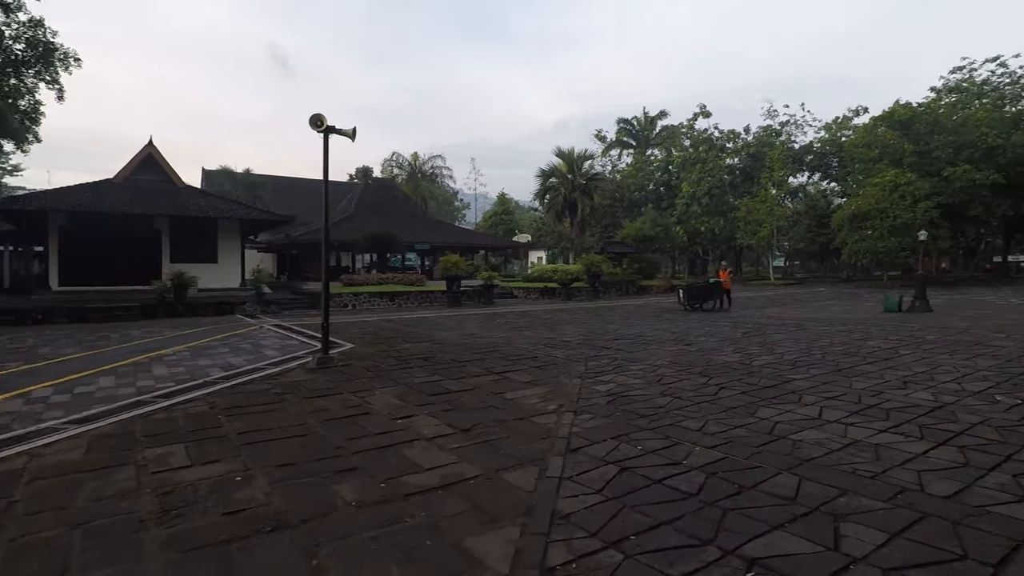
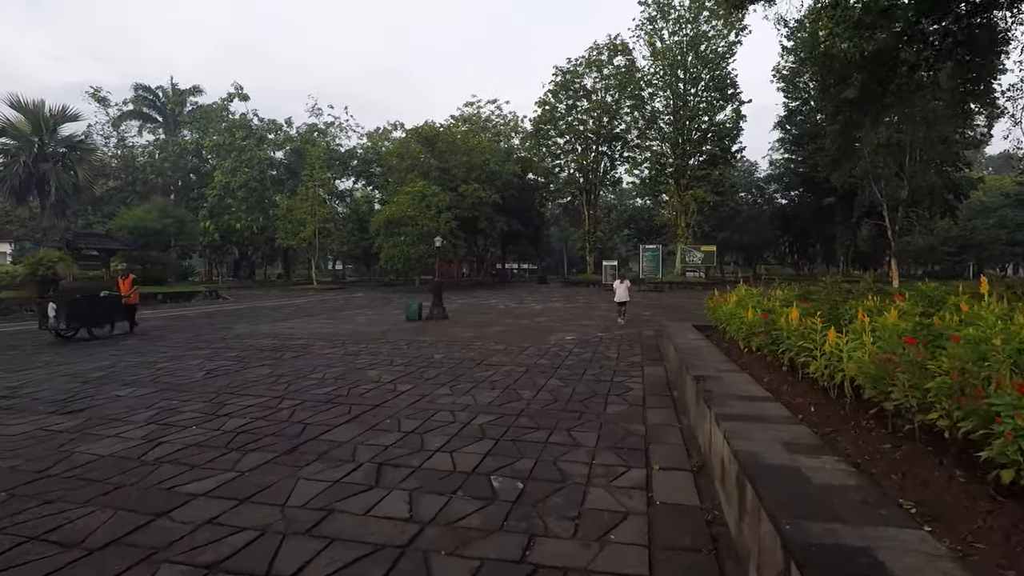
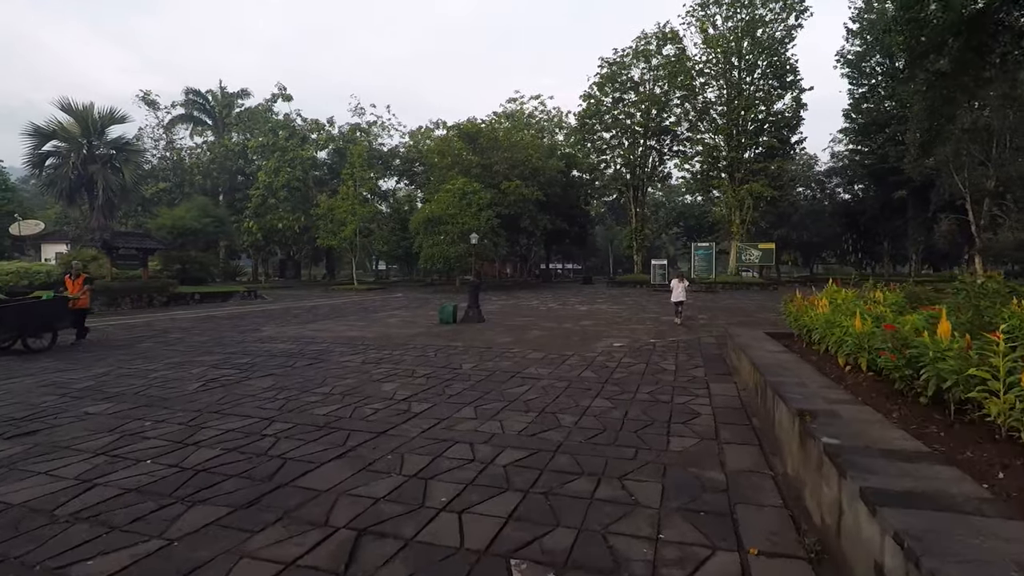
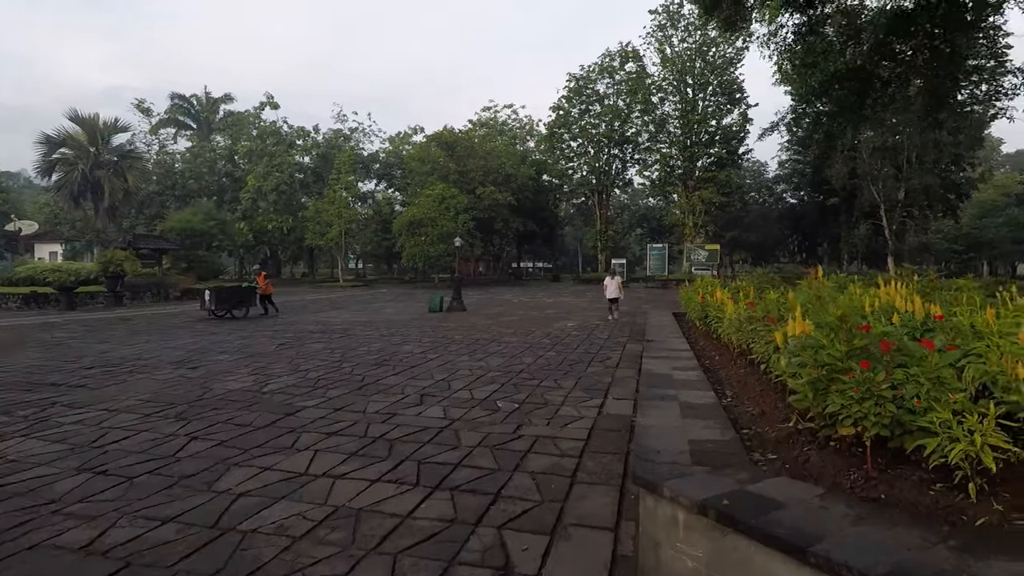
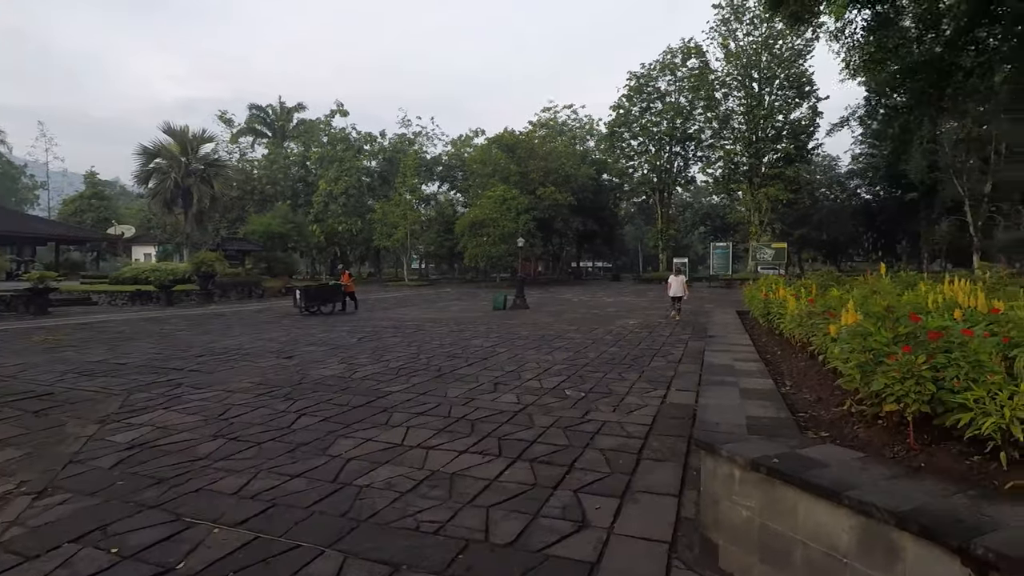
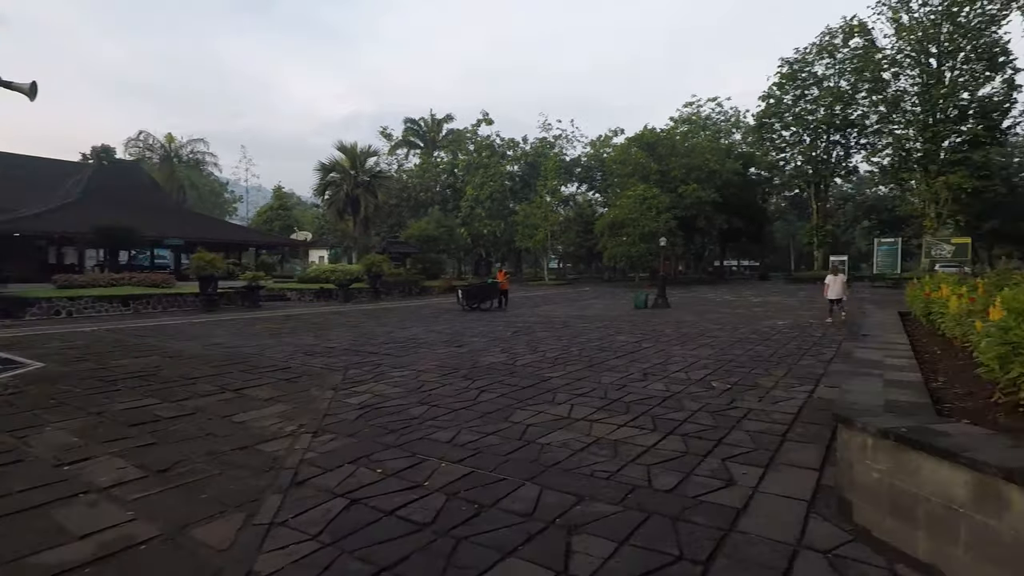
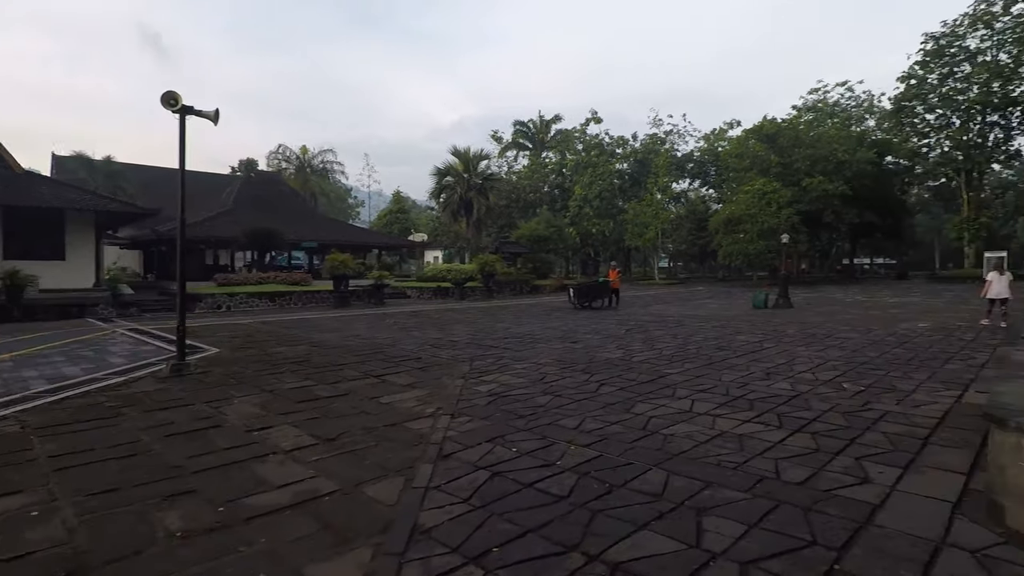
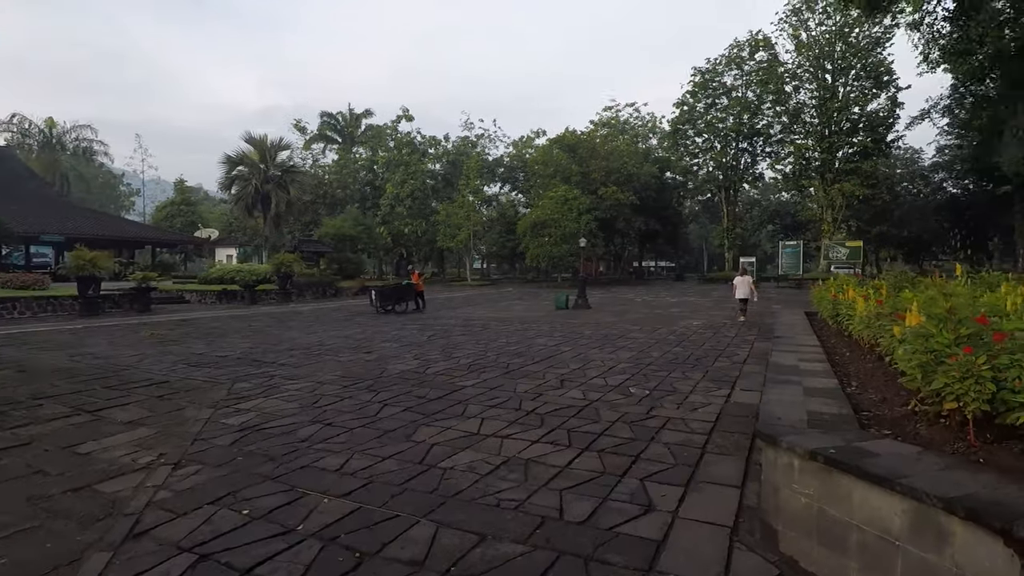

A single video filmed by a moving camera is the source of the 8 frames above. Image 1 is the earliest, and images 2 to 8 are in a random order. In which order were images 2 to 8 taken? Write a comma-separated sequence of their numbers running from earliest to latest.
7, 6, 8, 5, 4, 2, 3
